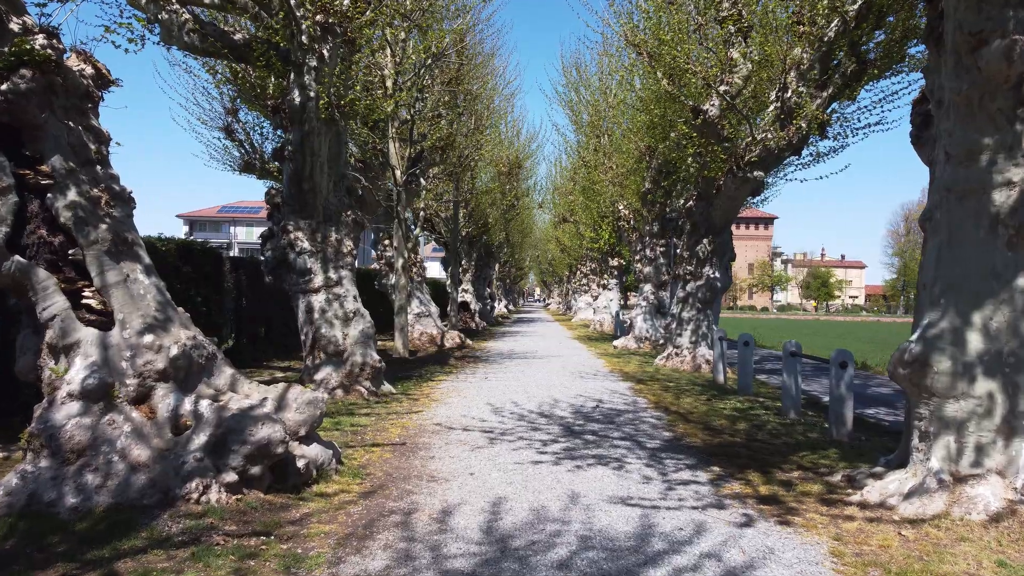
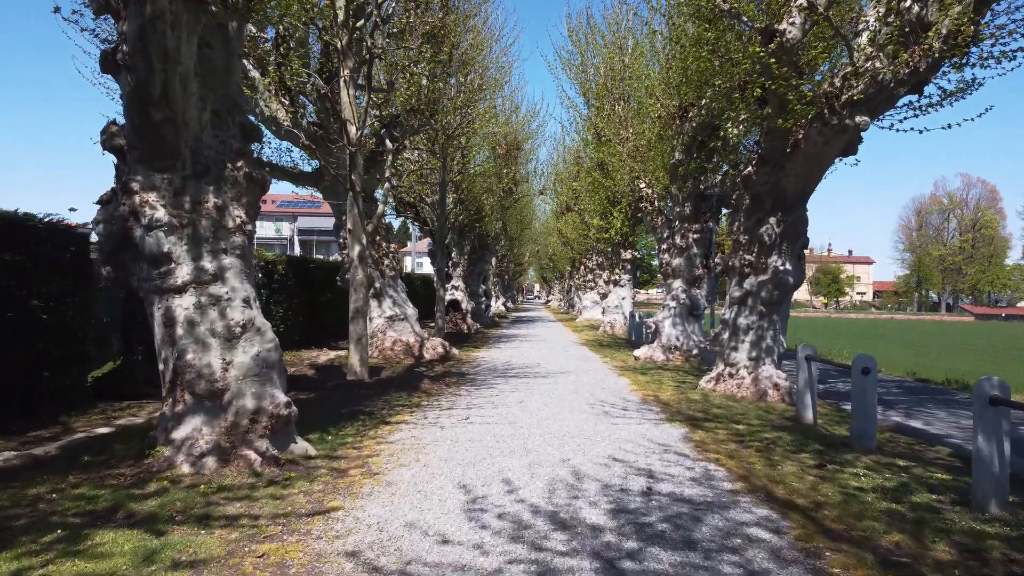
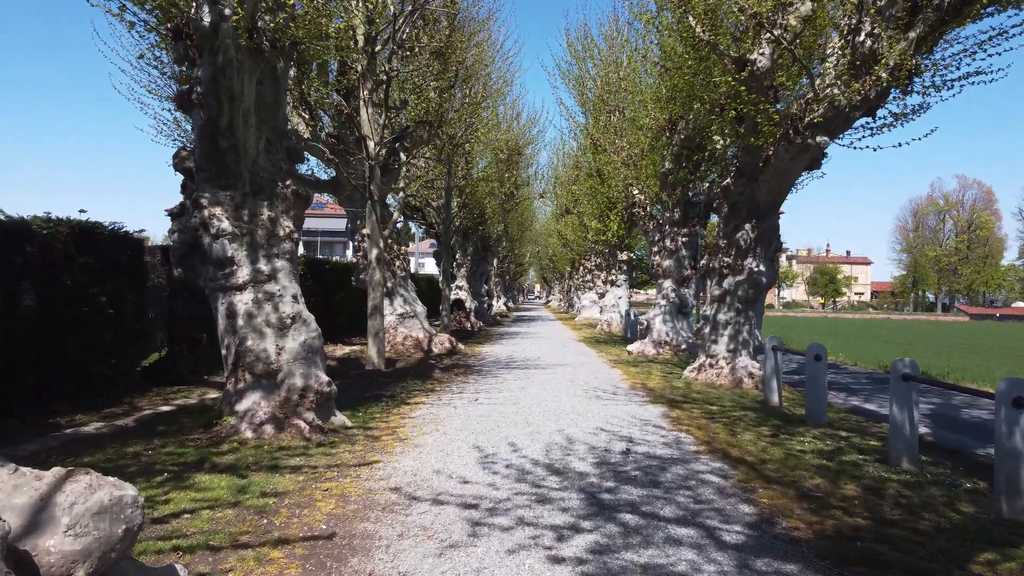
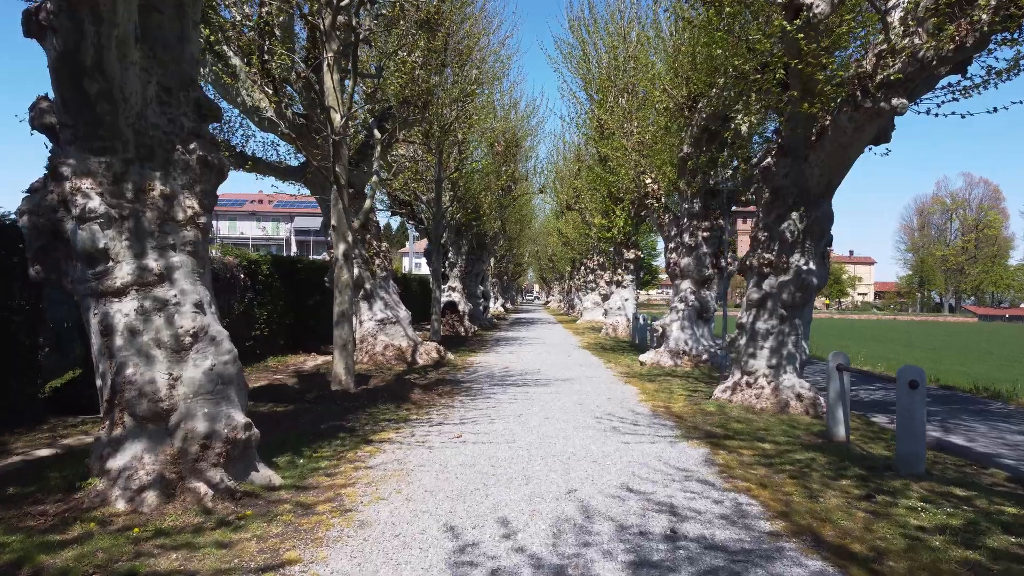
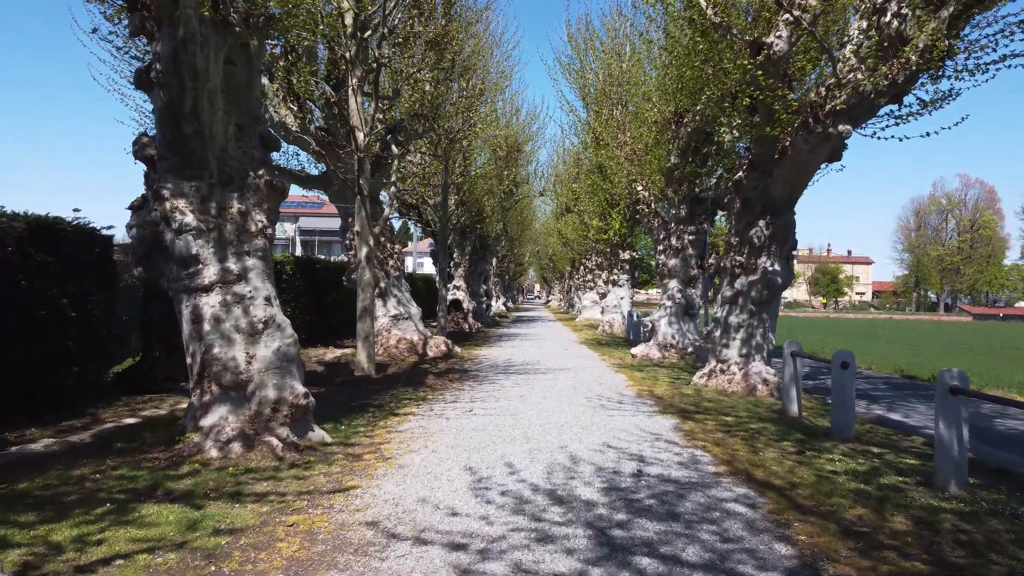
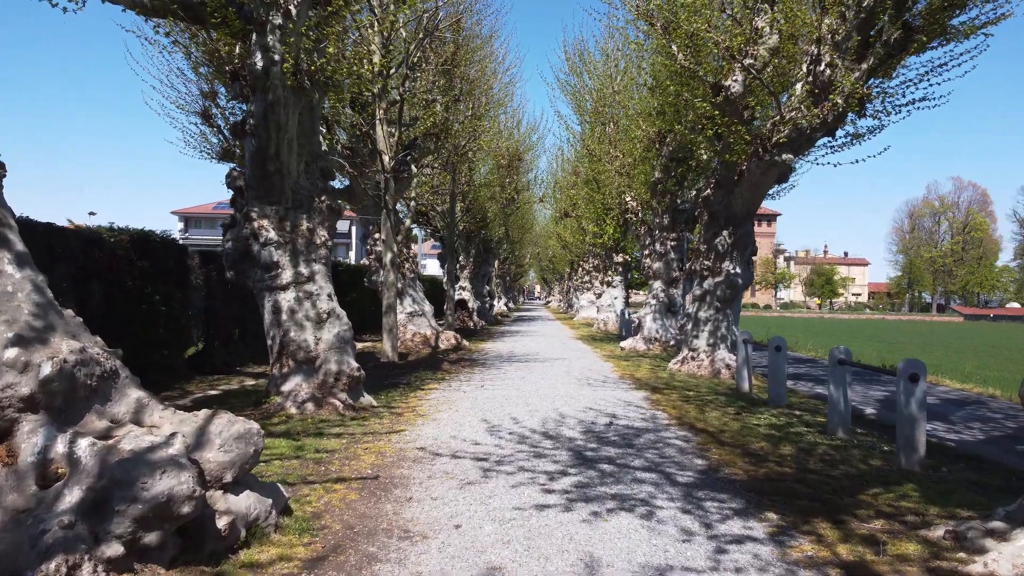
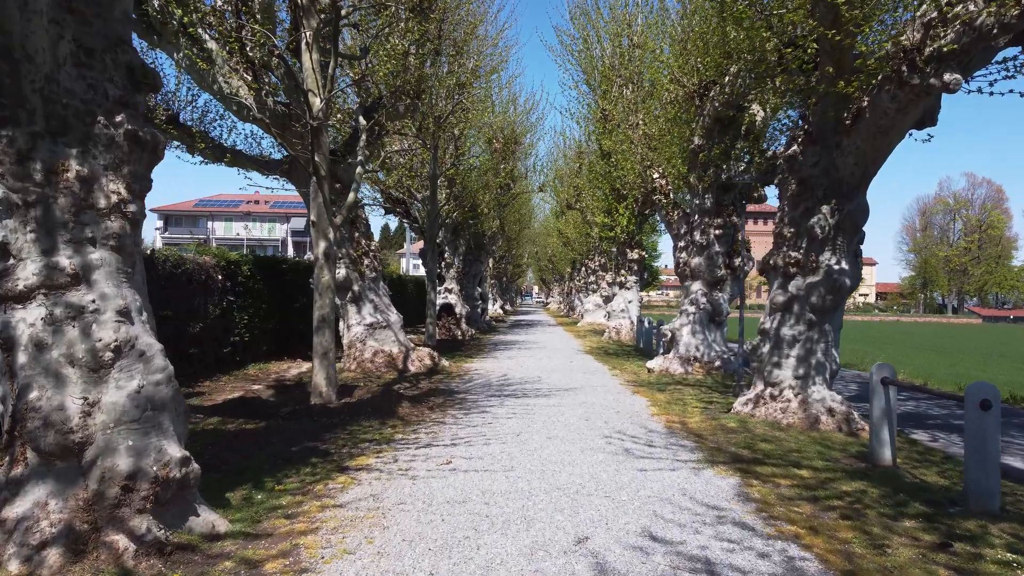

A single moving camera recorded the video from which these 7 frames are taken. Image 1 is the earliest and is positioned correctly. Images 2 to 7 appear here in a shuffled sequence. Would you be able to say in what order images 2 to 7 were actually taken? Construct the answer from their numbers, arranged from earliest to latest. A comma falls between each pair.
6, 3, 5, 2, 4, 7
